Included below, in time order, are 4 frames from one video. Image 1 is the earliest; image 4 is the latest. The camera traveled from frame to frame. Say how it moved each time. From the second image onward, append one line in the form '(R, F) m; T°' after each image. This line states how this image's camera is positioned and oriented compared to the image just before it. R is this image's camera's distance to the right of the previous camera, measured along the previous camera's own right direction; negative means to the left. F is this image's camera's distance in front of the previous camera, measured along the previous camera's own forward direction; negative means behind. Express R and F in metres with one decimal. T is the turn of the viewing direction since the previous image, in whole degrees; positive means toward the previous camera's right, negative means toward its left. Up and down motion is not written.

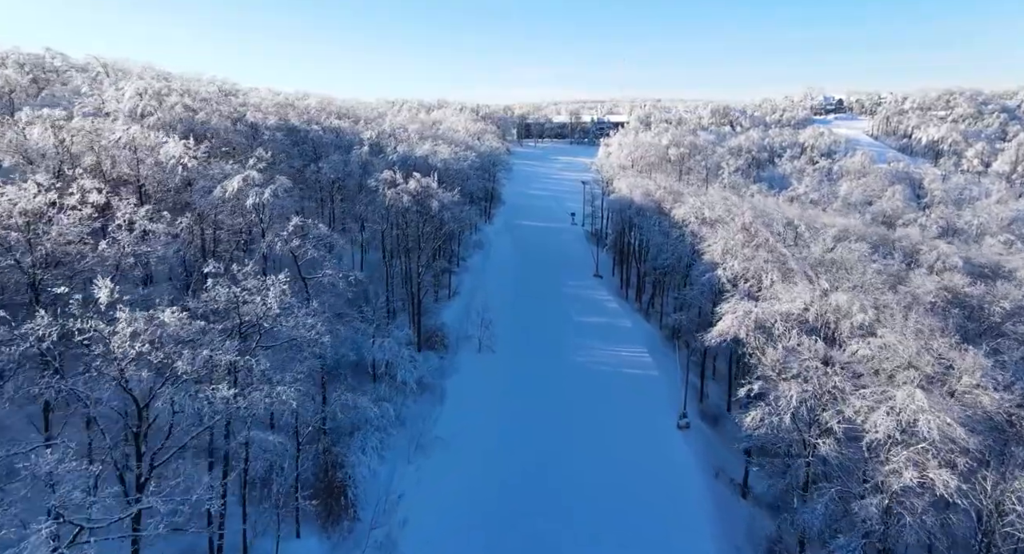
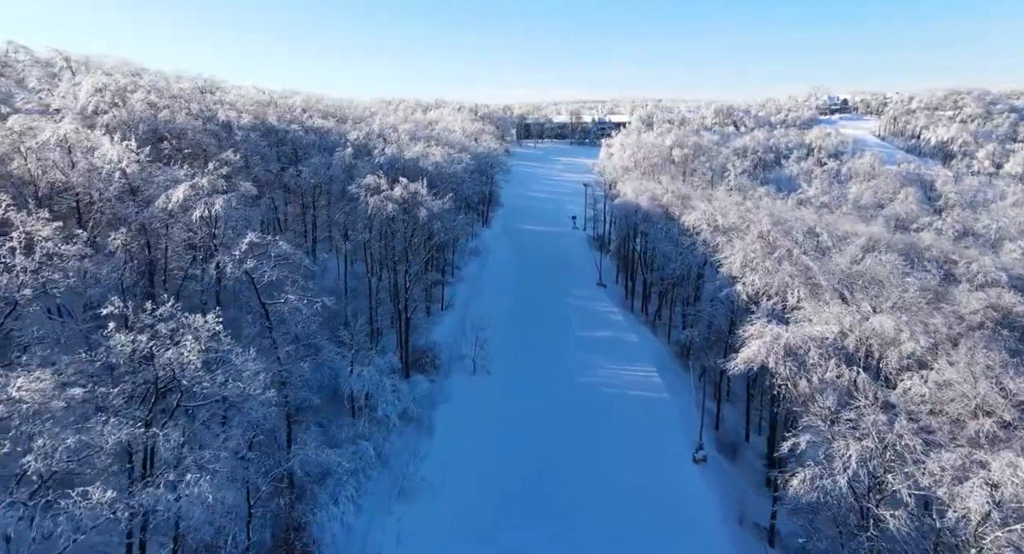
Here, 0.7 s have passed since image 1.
(+0.2, +4.2) m; 0°
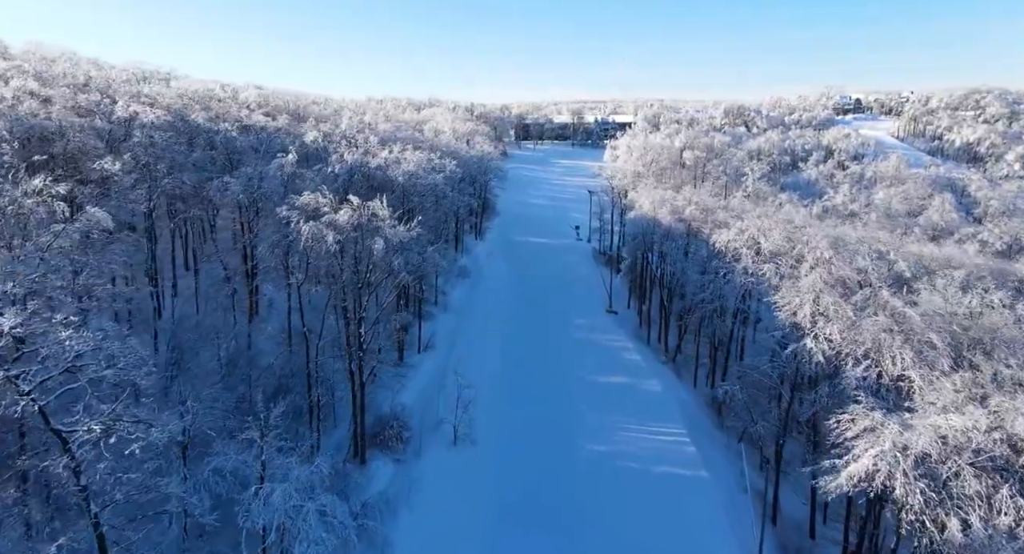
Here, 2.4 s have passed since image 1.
(+0.4, +10.5) m; 0°
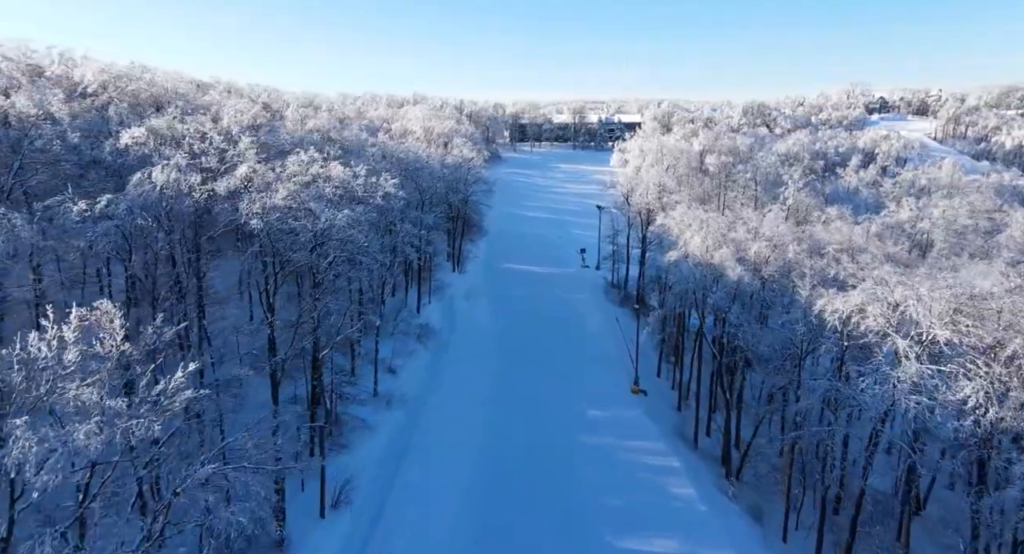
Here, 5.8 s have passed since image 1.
(+1.0, +19.5) m; 0°
